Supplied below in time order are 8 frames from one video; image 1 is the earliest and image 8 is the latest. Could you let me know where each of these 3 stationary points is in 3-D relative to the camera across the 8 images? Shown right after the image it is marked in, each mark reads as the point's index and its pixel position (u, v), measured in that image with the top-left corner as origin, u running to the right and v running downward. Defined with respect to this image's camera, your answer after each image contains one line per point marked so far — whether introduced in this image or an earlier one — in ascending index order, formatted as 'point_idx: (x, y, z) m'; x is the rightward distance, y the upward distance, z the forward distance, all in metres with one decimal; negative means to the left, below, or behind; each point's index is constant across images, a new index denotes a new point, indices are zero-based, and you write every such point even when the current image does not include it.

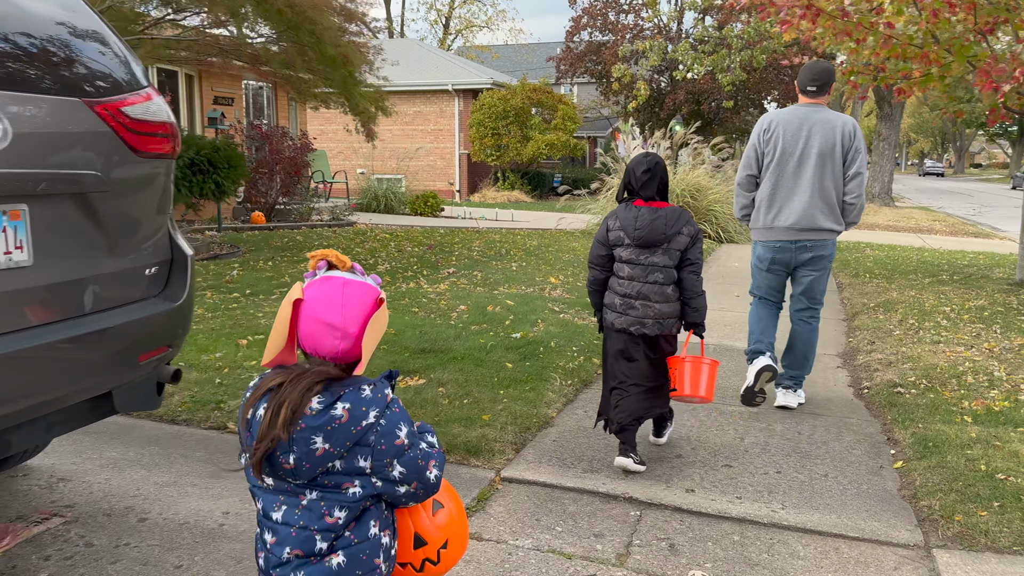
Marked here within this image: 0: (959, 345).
0: (+3.1, -0.4, +5.6) m
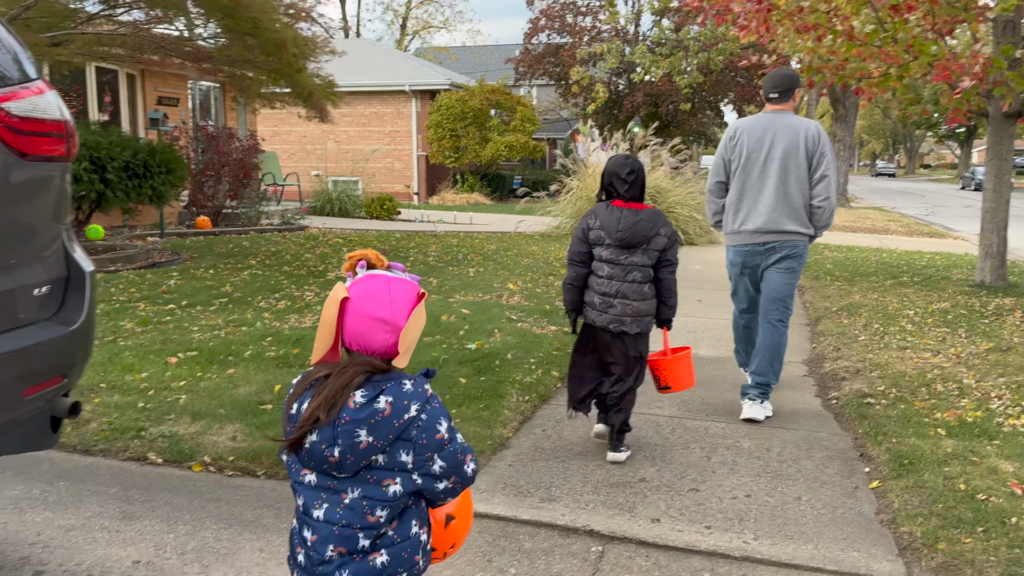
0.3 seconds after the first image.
0: (+2.8, -0.4, +5.4) m
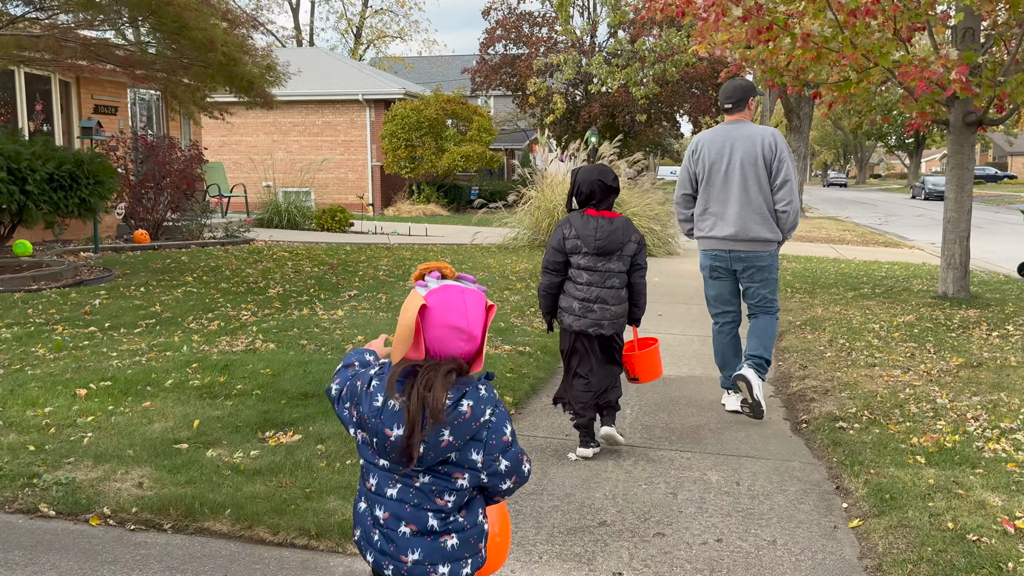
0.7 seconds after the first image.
0: (+2.5, -0.5, +5.2) m
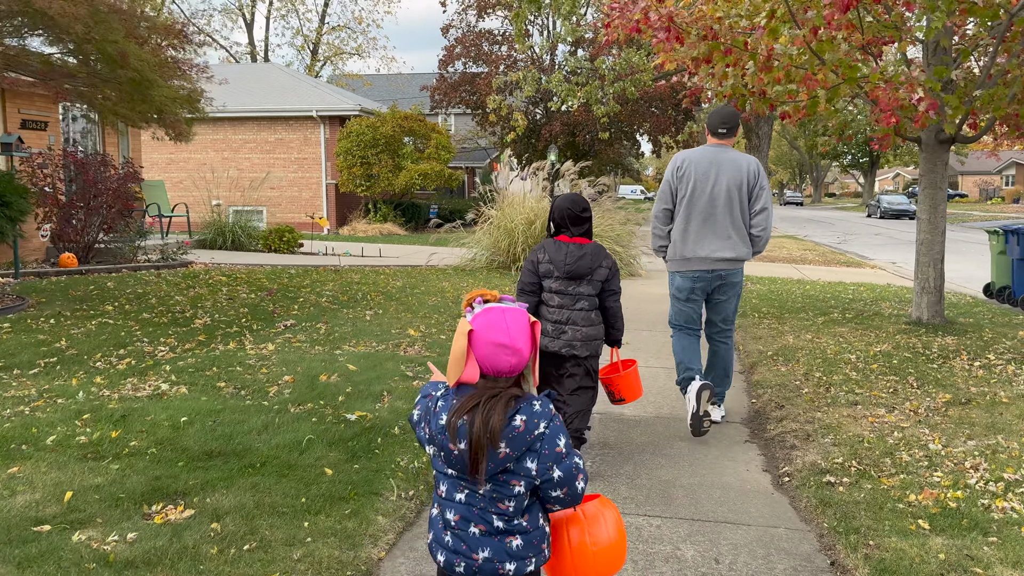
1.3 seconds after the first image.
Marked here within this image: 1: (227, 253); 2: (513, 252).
0: (+2.2, -0.7, +4.7) m
1: (-4.7, +0.6, +13.0) m
2: (0.0, +0.6, +12.2) m
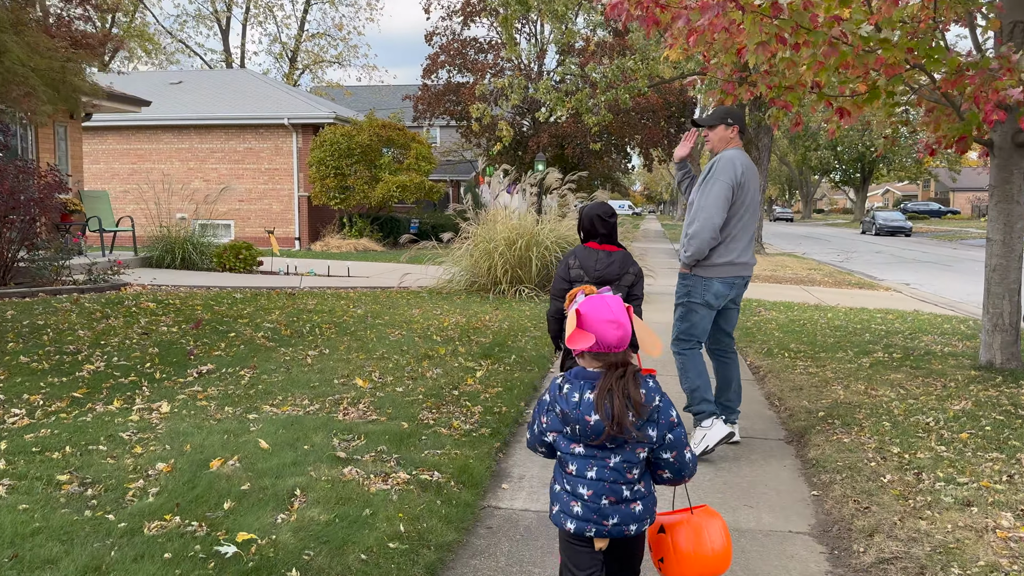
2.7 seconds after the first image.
0: (+2.1, -0.9, +3.3) m
1: (-4.9, +0.2, +11.6) m
2: (-0.2, +0.2, +10.8) m
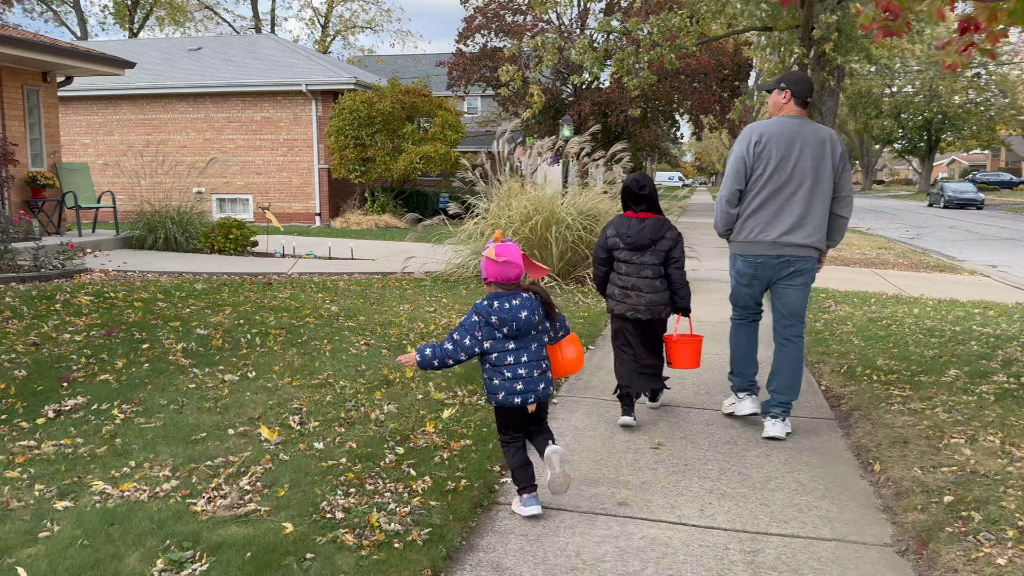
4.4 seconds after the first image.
0: (+1.8, -1.0, +1.7) m
1: (-4.7, +0.4, +10.3) m
2: (0.0, +0.4, +9.2) m
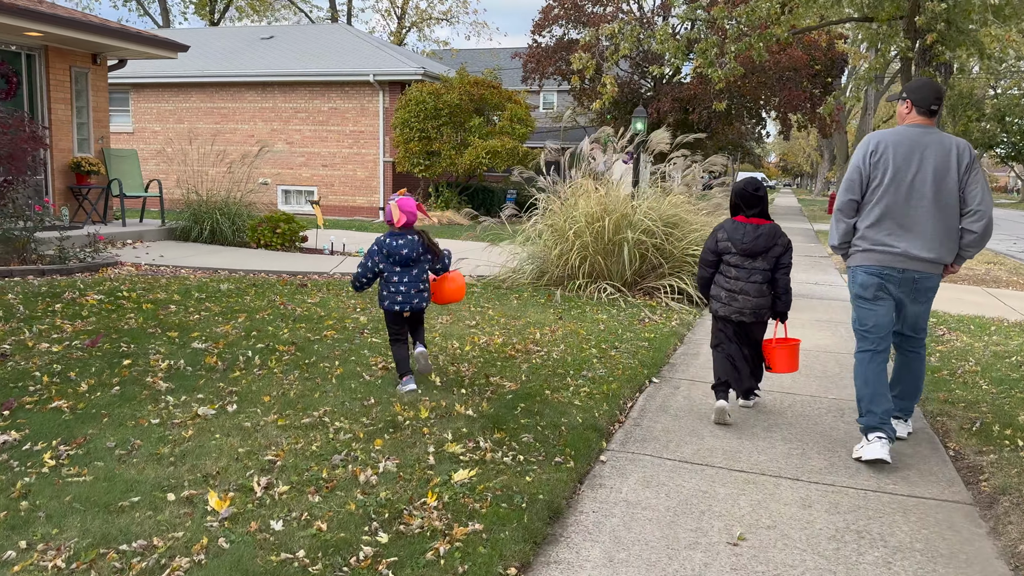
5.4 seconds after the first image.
0: (+1.7, -1.2, +0.6) m
1: (-3.9, +0.5, +9.7) m
2: (+0.6, +0.3, +8.2) m
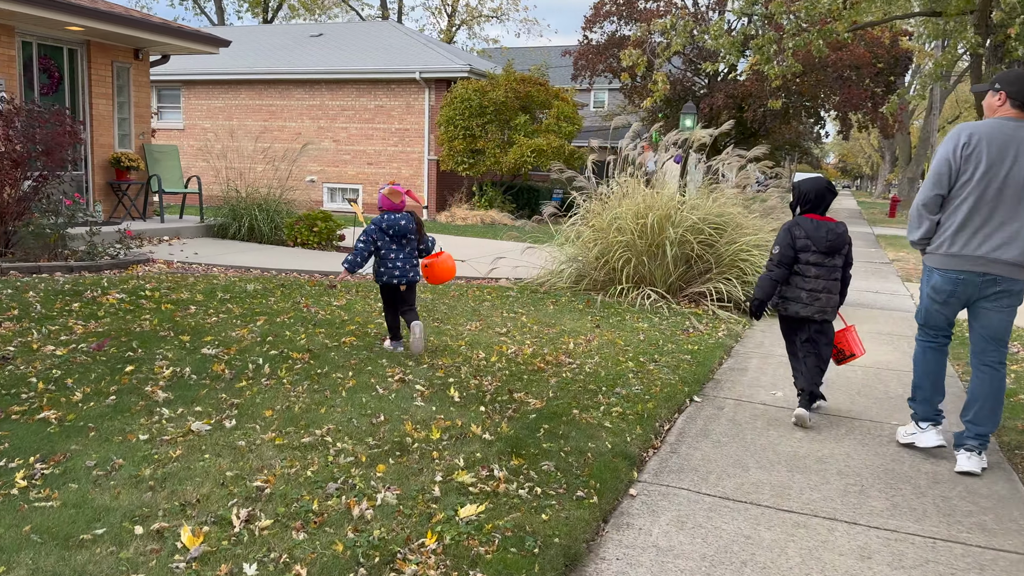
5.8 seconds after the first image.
0: (+1.6, -1.3, +0.1) m
1: (-3.4, +0.5, +9.6) m
2: (+1.0, +0.2, +7.8) m
